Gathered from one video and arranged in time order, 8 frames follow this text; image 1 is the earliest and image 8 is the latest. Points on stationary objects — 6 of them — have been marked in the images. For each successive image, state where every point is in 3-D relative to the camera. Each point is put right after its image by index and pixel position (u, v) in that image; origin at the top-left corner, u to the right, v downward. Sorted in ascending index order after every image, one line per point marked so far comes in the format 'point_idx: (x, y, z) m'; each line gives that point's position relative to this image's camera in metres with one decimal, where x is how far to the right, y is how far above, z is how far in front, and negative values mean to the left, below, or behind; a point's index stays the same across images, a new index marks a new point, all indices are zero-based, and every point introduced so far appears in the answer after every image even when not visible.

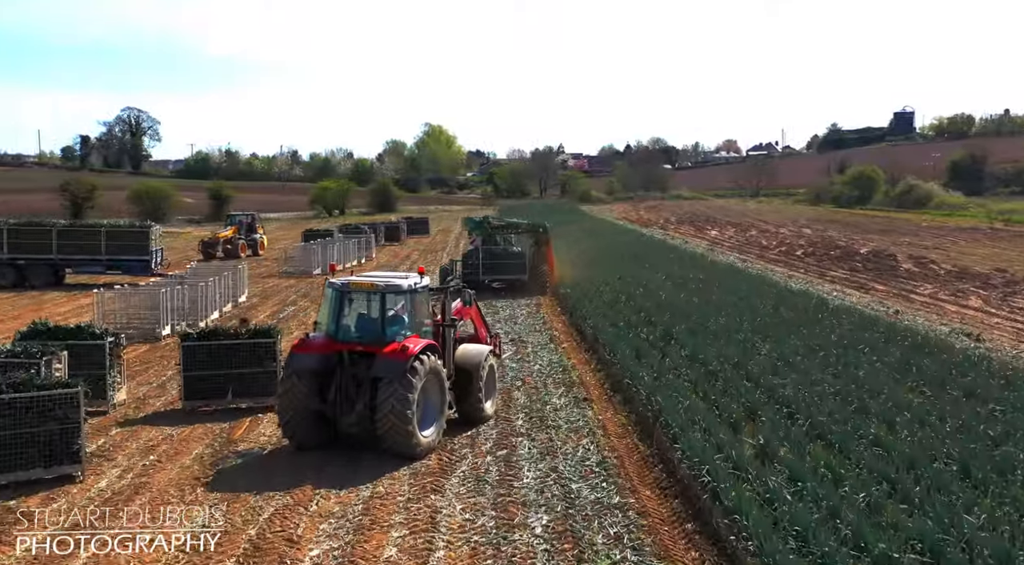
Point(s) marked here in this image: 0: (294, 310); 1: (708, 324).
0: (-4.8, -0.6, +19.3) m
1: (+3.4, -0.7, +15.3) m
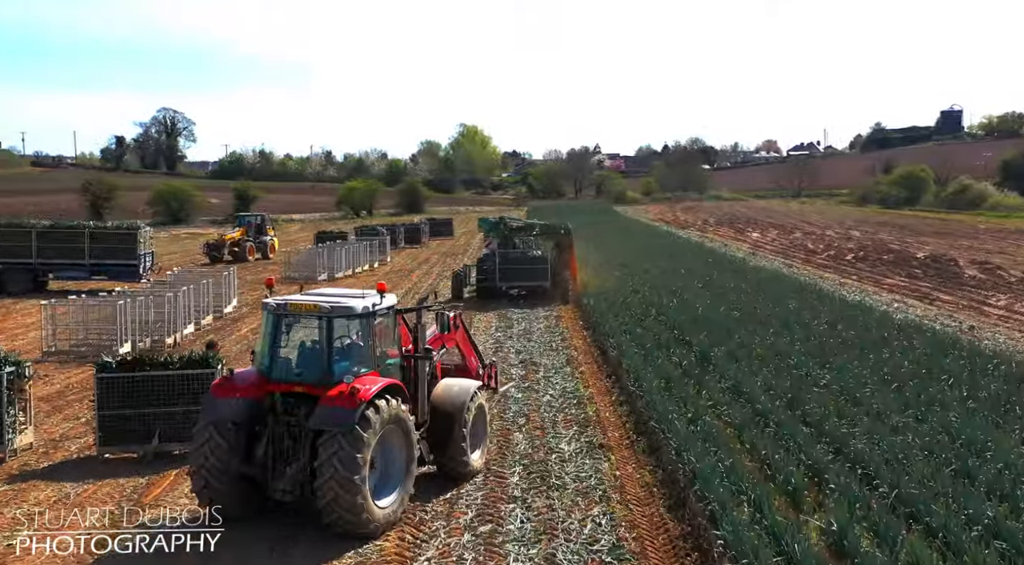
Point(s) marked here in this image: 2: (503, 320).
0: (-4.5, -0.8, +17.3) m
1: (+3.5, -0.9, +13.0) m
2: (-0.2, -0.8, +18.3) m
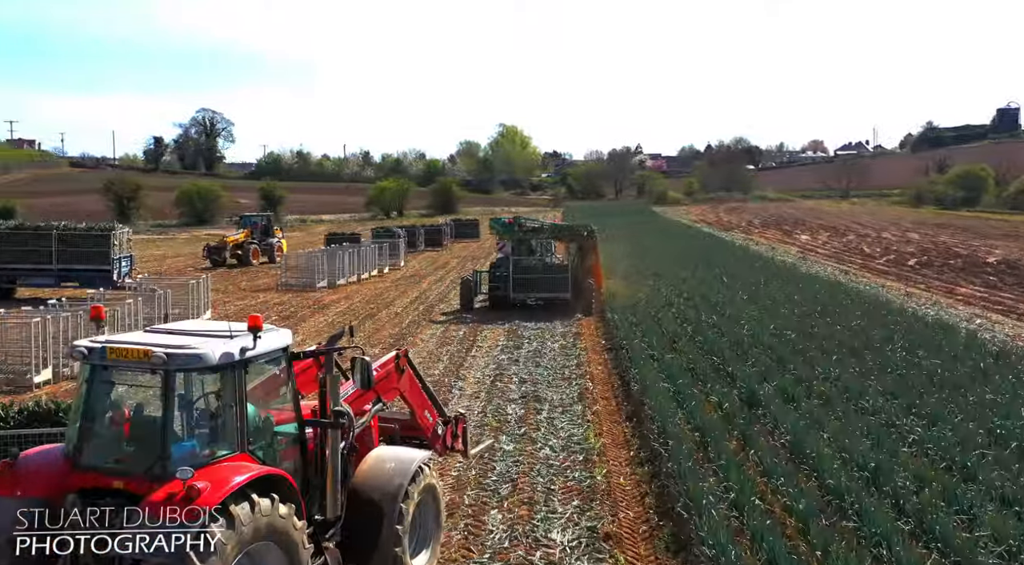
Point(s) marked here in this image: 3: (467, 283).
0: (-4.3, -1.0, +14.9) m
1: (+3.5, -1.1, +10.2) m
2: (0.0, -1.0, +15.7) m
3: (-1.2, +0.1, +20.9) m
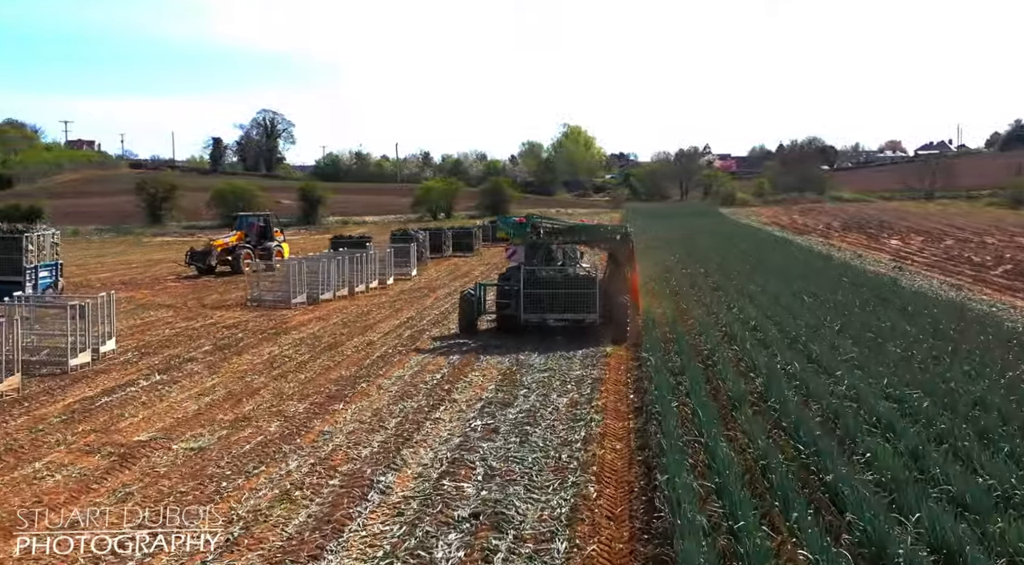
0: (-4.4, -1.2, +10.8) m
1: (+3.0, -1.5, +5.5) m
2: (0.0, -1.3, +11.2) m
3: (-0.8, -0.3, +16.5) m
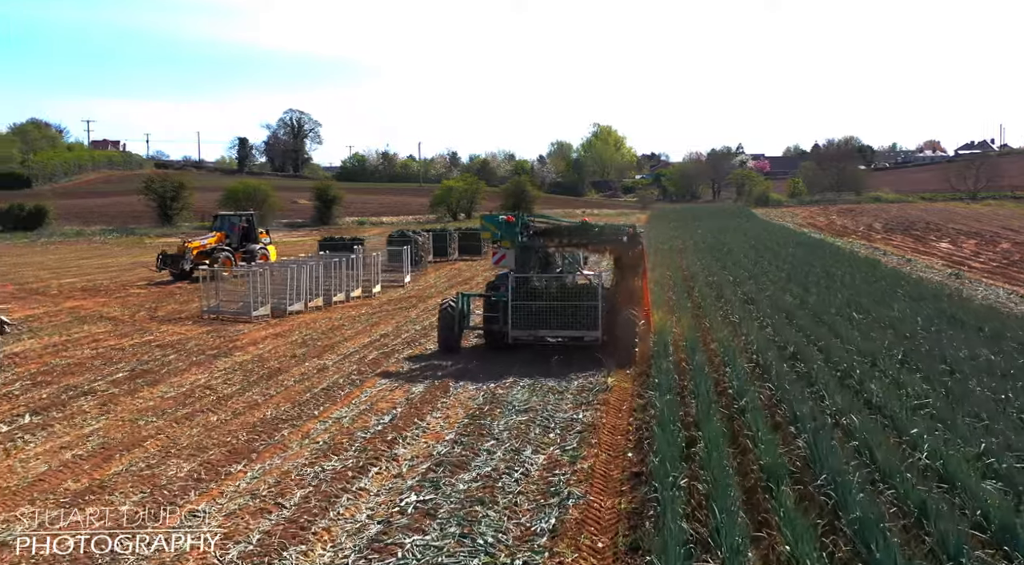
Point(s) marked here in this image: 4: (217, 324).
0: (-4.8, -1.4, +8.4) m
1: (+2.4, -1.6, +2.9) m
2: (-0.4, -1.5, +8.7) m
3: (-1.0, -0.4, +14.0) m
4: (-5.0, -0.7, +15.3) m
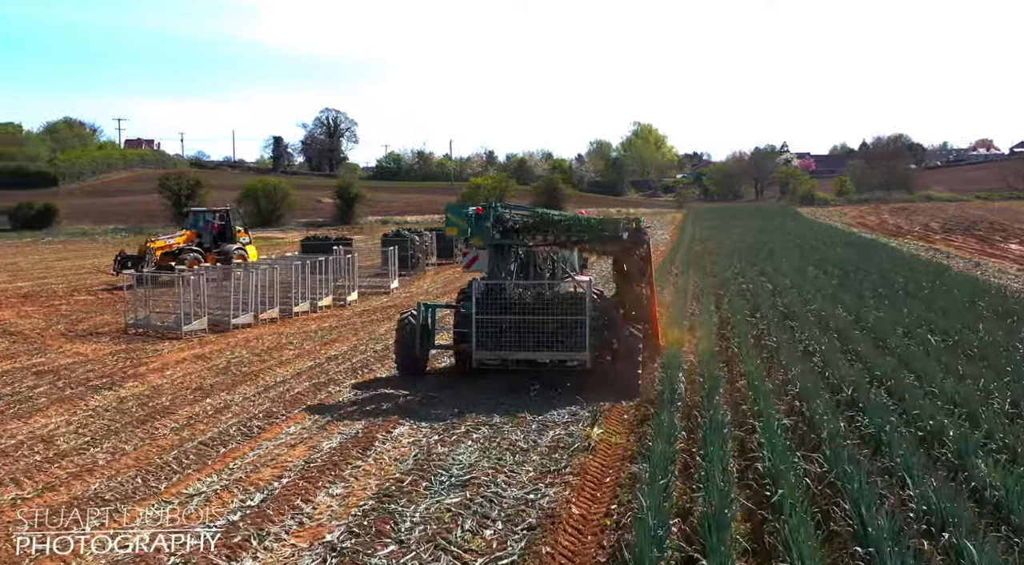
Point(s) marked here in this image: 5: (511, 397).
0: (-5.3, -1.5, +5.7) m
1: (+1.6, -1.8, -0.1) m
2: (-0.9, -1.6, +5.8) m
3: (-1.3, -0.6, +11.1) m
4: (-5.3, -0.8, +12.6) m
5: (+0.1, -1.3, +9.9) m
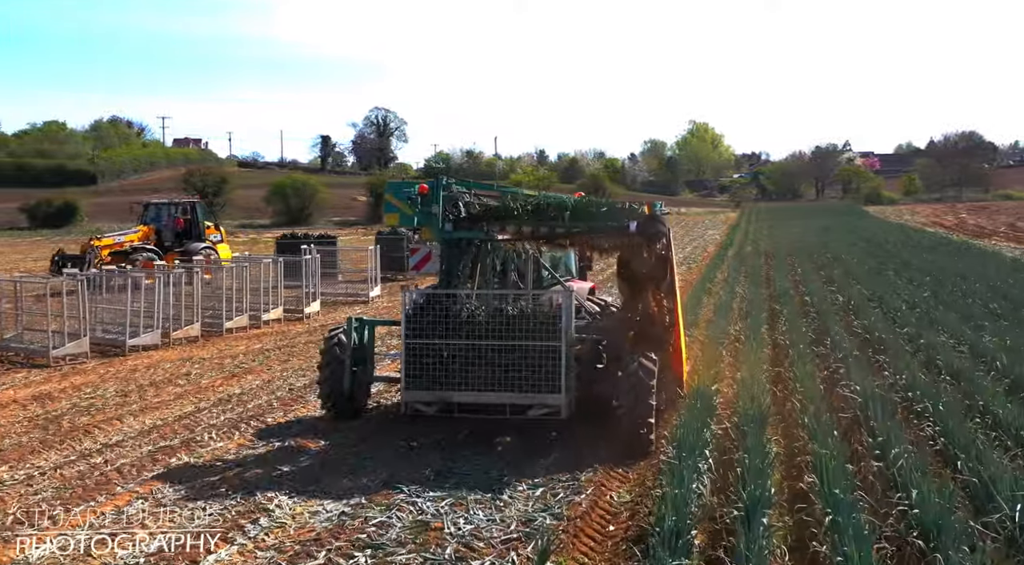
0: (-6.0, -1.6, +2.6) m
1: (+0.6, -1.9, -3.6) m
2: (-1.6, -1.7, +2.4) m
3: (-1.6, -0.7, +7.7) m
4: (-5.5, -0.9, +9.5) m
5: (-0.4, -1.5, +6.5) m
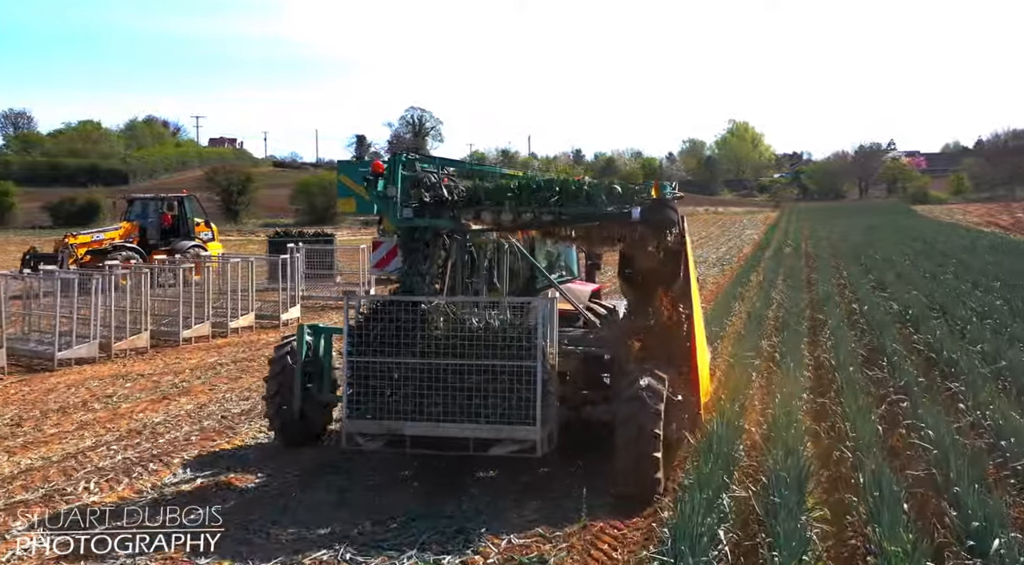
0: (-6.5, -1.6, +1.2) m
1: (-0.1, -1.9, -5.3) m
2: (-2.0, -1.7, +0.9) m
3: (-1.8, -0.7, +6.2) m
4: (-5.7, -0.9, +8.1) m
5: (-0.7, -1.5, +4.9) m
